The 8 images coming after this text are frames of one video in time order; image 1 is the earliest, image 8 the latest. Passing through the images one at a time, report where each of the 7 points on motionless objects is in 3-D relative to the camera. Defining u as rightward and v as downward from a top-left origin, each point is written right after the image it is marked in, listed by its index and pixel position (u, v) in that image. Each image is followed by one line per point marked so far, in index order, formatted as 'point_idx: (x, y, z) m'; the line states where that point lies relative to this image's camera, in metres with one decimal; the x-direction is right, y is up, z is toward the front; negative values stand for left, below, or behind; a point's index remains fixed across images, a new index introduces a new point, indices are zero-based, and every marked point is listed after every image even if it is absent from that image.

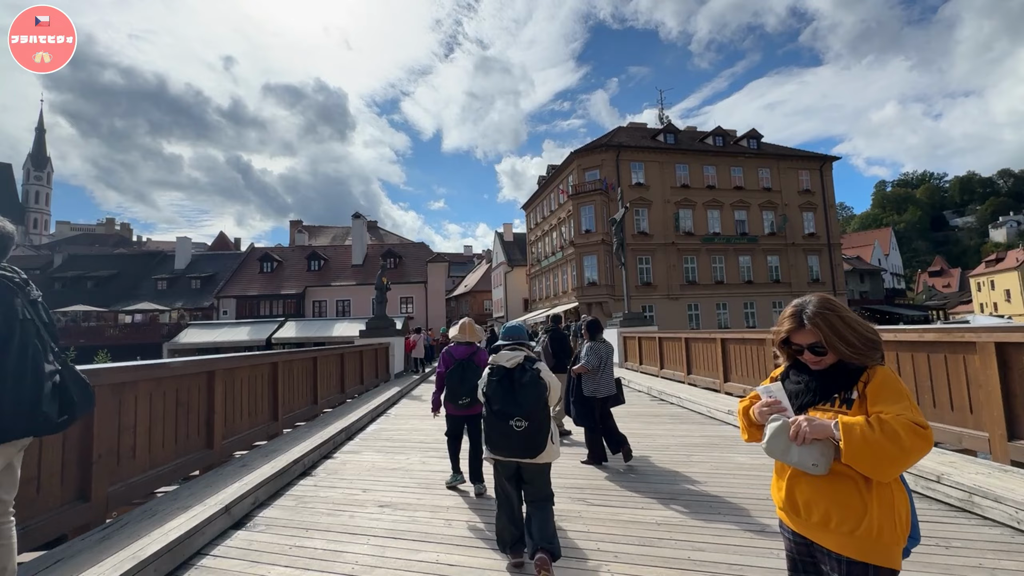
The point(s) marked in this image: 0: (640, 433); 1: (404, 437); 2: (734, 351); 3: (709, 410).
0: (+1.9, -2.1, +6.7) m
1: (-1.6, -2.3, +7.0) m
2: (+4.0, -1.2, +8.5) m
3: (+3.1, -2.0, +7.5) m
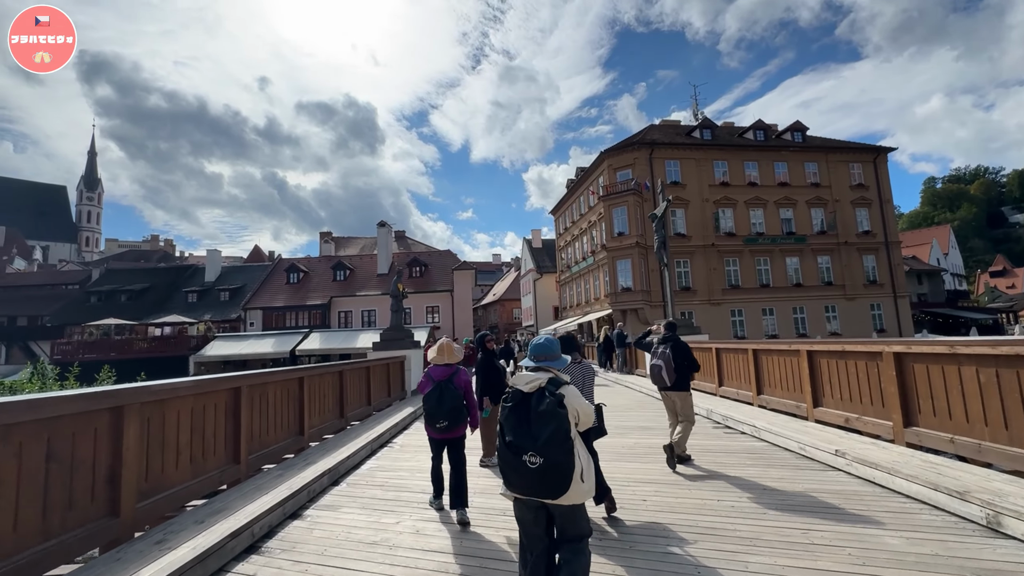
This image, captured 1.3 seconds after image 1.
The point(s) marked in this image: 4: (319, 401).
0: (+2.2, -2.0, +5.0) m
1: (-1.3, -2.3, +5.4) m
2: (+4.4, -1.1, +6.6) m
3: (+3.5, -1.9, +5.7) m
4: (-3.1, -1.8, +7.5) m
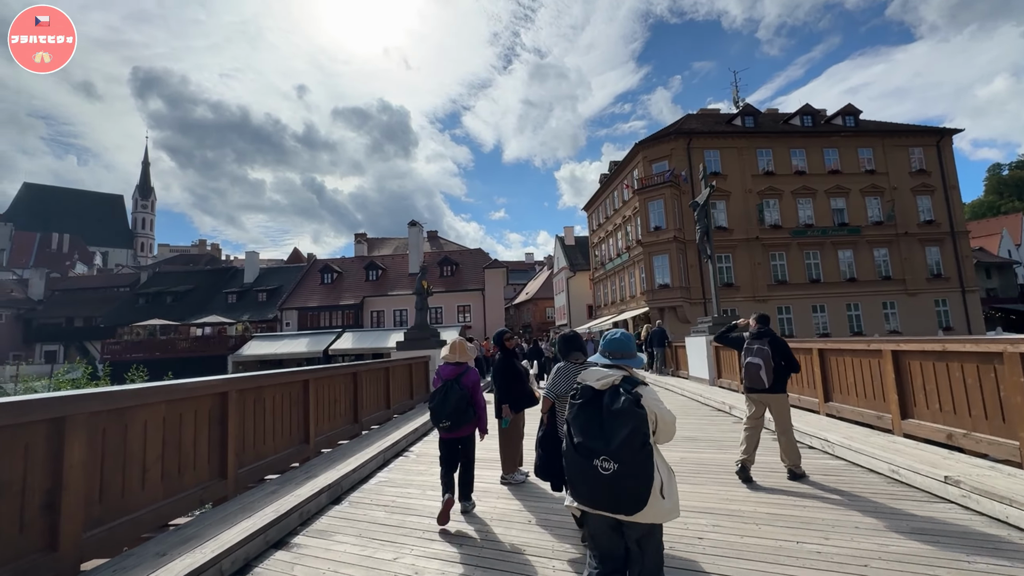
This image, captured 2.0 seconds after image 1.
0: (+2.4, -1.9, +4.0) m
1: (-1.0, -2.2, +4.7) m
2: (+4.7, -1.0, +5.5) m
3: (+3.8, -1.8, +4.6) m
4: (-2.7, -1.7, +7.0) m
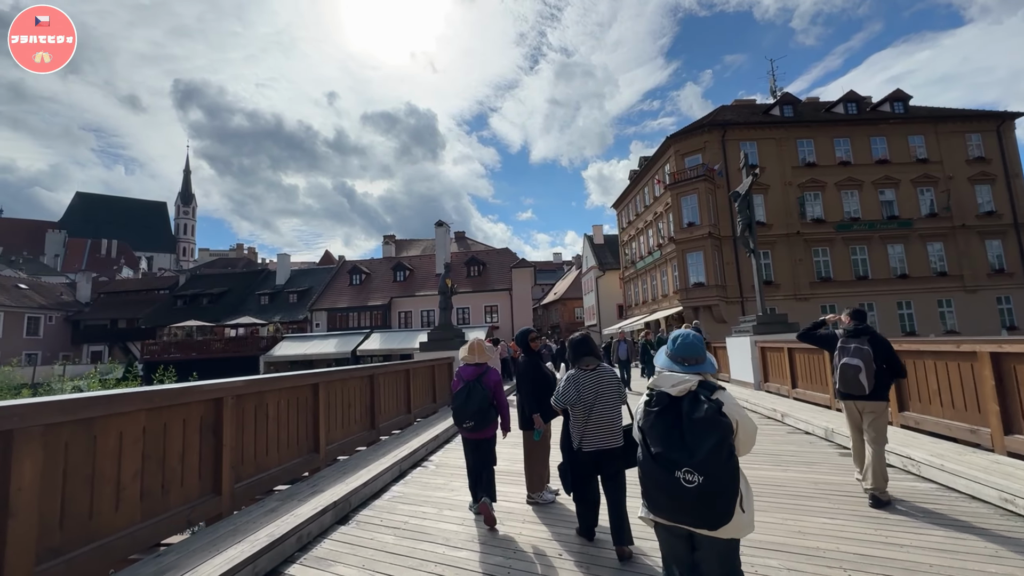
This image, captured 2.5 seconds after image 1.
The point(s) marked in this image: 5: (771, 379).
0: (+2.6, -1.8, +3.3) m
1: (-0.8, -2.1, +4.2) m
2: (+5.0, -0.9, +4.6) m
3: (+4.0, -1.7, +3.8) m
4: (-2.3, -1.7, +6.5) m
5: (+5.8, -2.1, +10.5) m
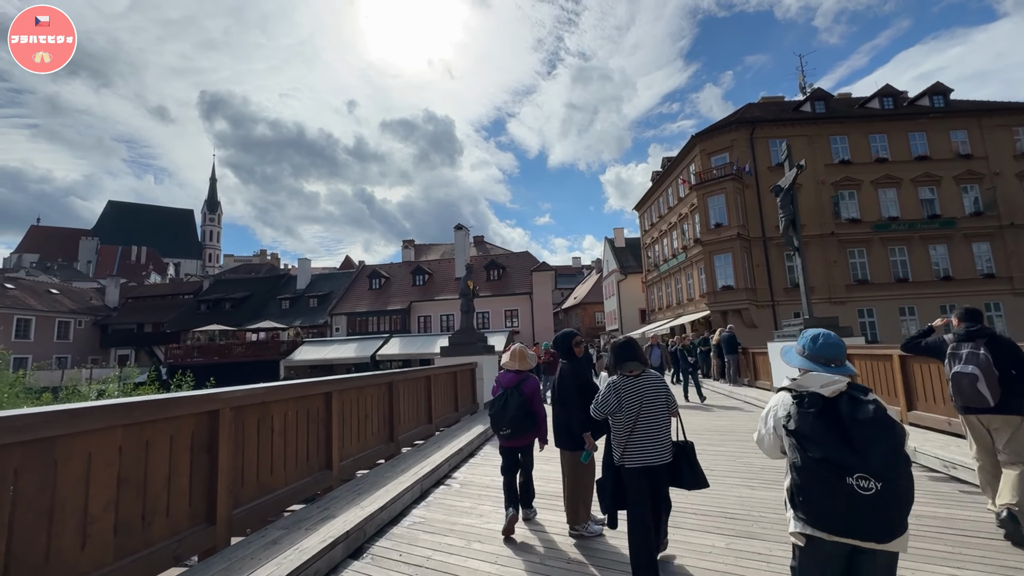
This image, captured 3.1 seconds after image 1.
0: (+2.9, -1.8, +2.5) m
1: (-0.5, -2.1, +3.5) m
2: (+5.3, -0.8, +3.8) m
3: (+4.3, -1.6, +3.0) m
4: (-1.9, -1.7, +5.9) m
5: (+6.4, -2.1, +9.6) m
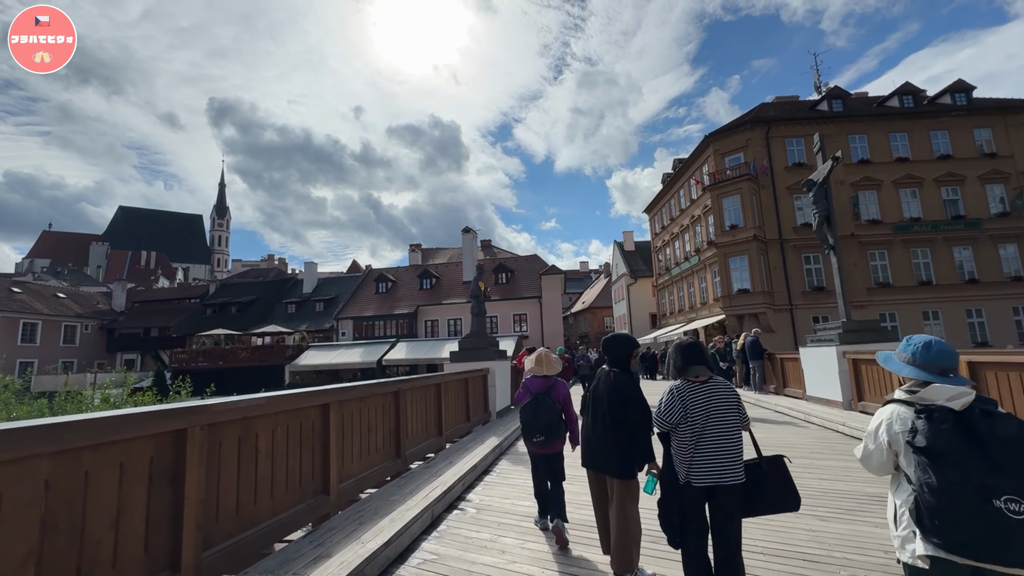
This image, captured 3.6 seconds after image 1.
0: (+3.1, -1.7, +1.8) m
1: (-0.2, -2.0, +2.8) m
2: (+5.5, -0.8, +3.0) m
3: (+4.5, -1.6, +2.2) m
4: (-1.7, -1.7, +5.3) m
5: (+6.7, -2.1, +8.8) m
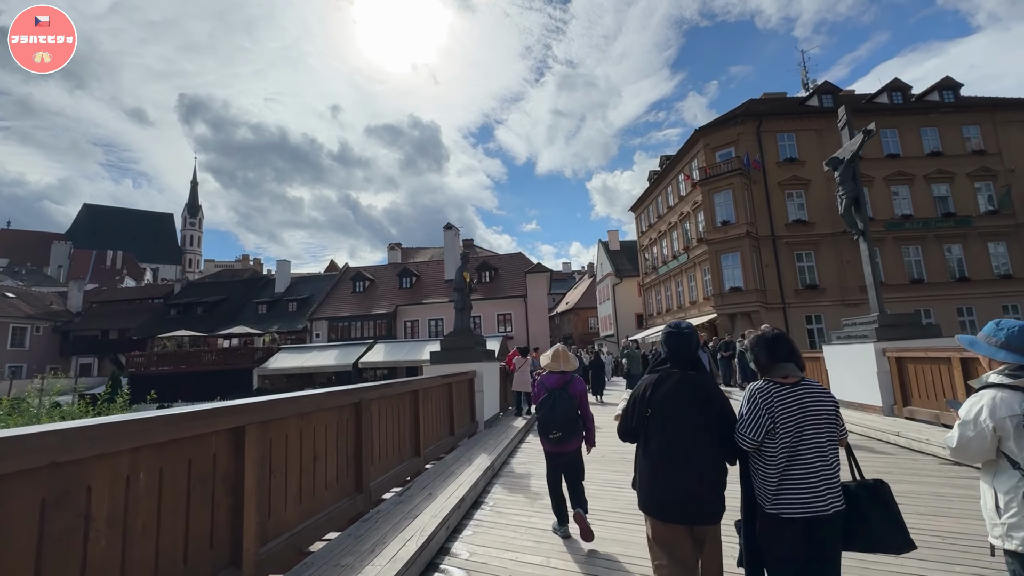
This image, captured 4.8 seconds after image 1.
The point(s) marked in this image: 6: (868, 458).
0: (+3.2, -1.5, +0.5) m
1: (-0.1, -1.8, +1.4) m
2: (+5.6, -0.5, +1.8) m
3: (+4.6, -1.3, +1.0) m
4: (-1.6, -1.4, +3.8) m
5: (+6.6, -1.9, +7.7) m
6: (+4.6, -2.2, +6.1) m
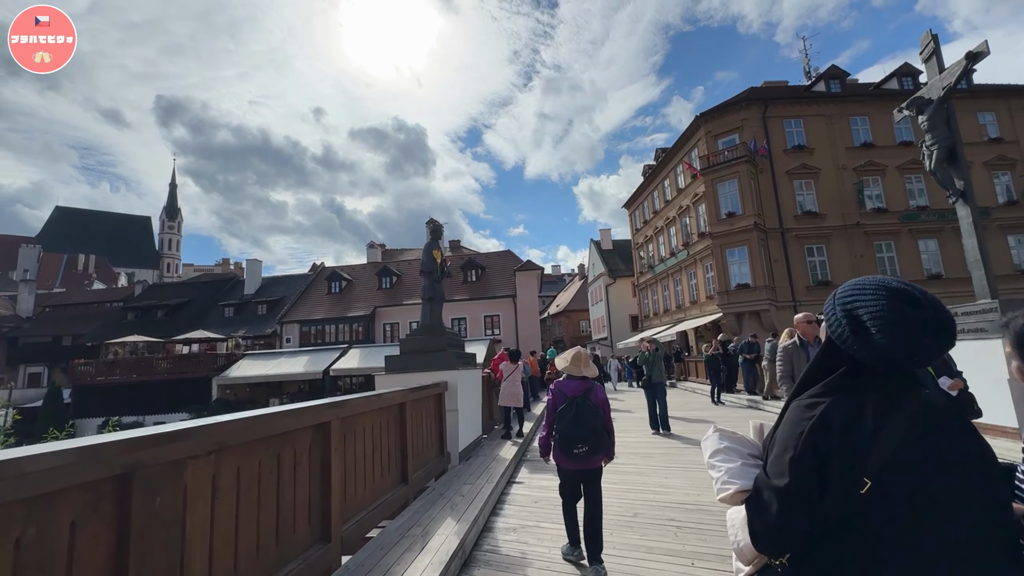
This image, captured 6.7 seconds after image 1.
0: (+3.2, -1.1, -1.9) m
1: (-0.1, -1.4, -1.1) m
2: (+5.6, -0.2, -0.5) m
3: (+4.6, -0.9, -1.4) m
4: (-1.7, -1.1, +1.3) m
5: (+6.4, -1.6, +5.4) m
6: (+4.5, -1.9, +3.7) m
